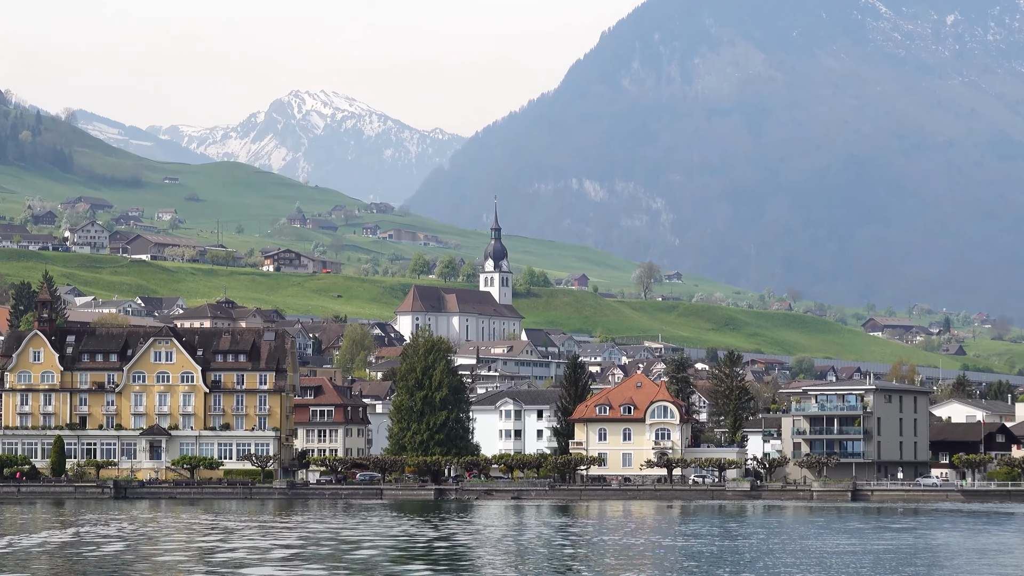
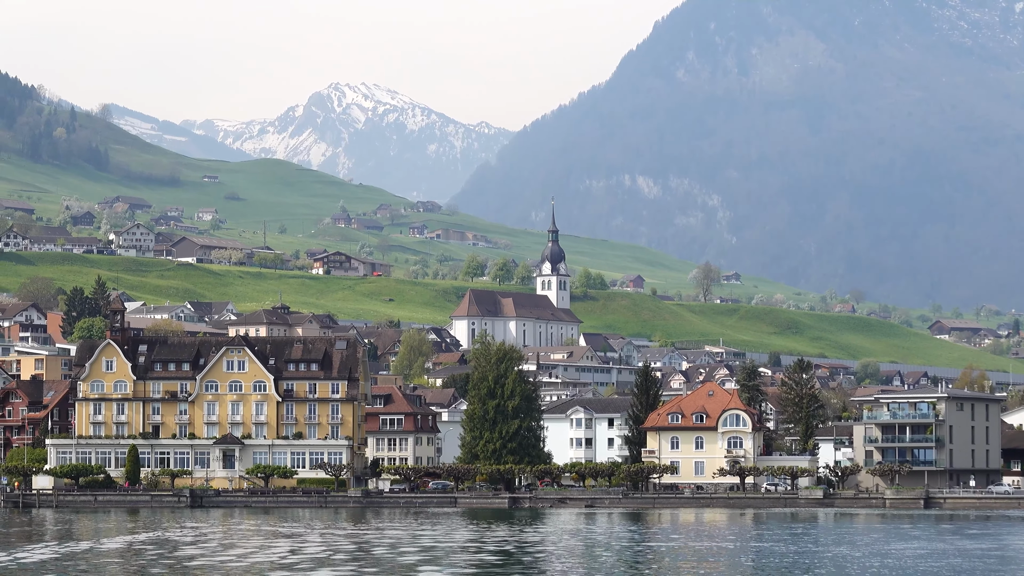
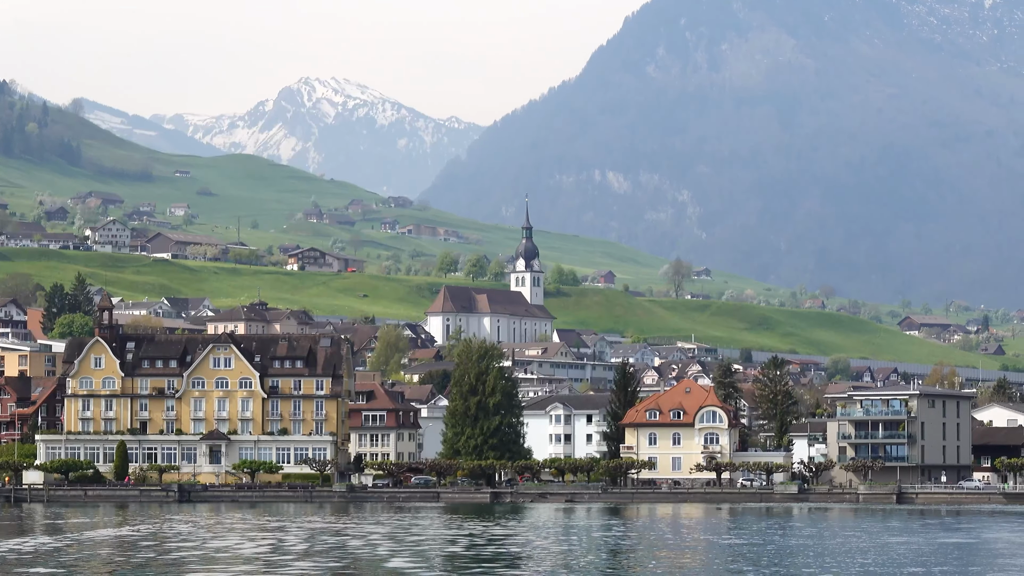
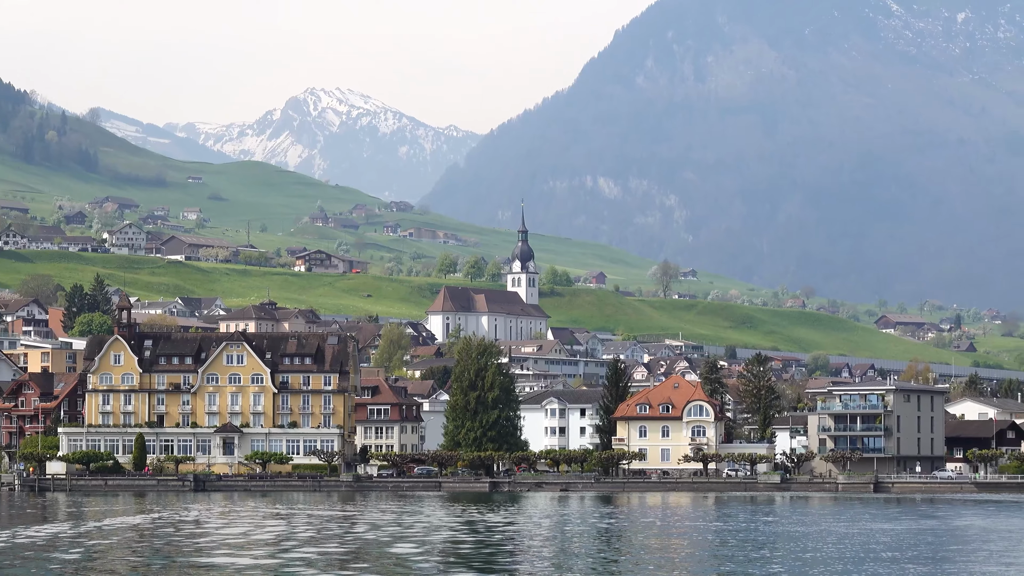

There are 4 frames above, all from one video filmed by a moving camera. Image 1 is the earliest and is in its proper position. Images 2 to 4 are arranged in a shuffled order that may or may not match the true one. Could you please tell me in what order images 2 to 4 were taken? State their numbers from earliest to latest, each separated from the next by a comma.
2, 3, 4
